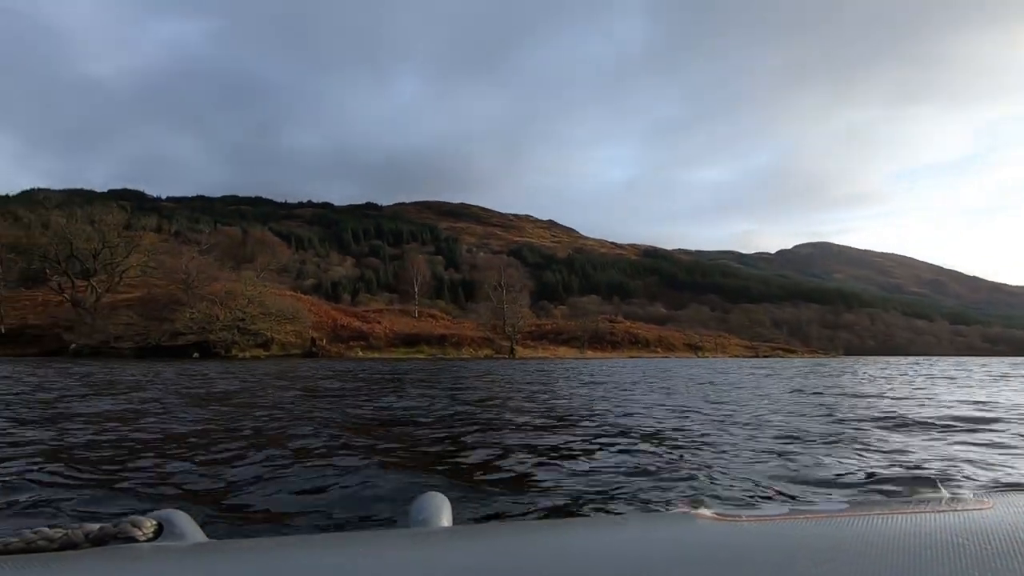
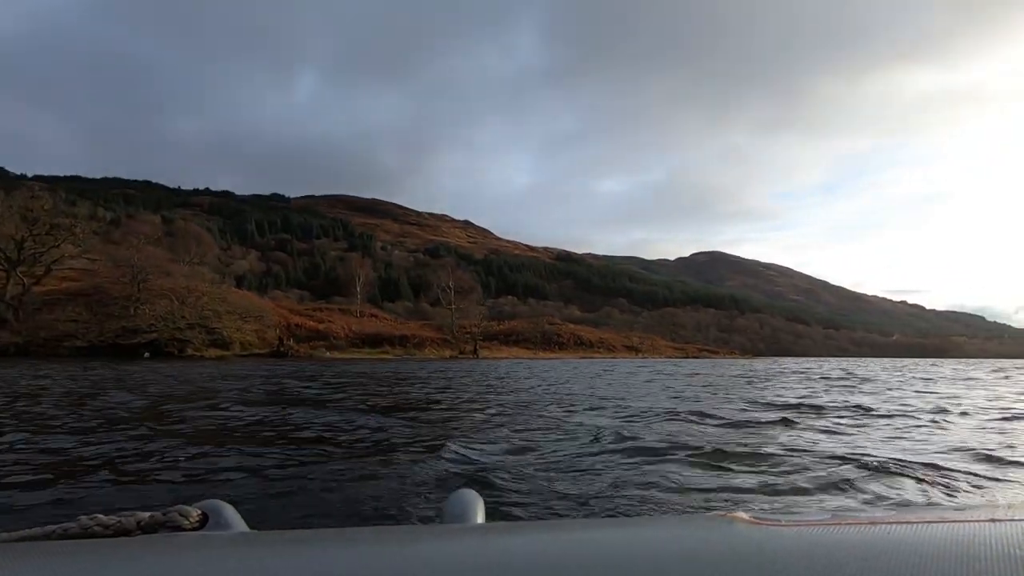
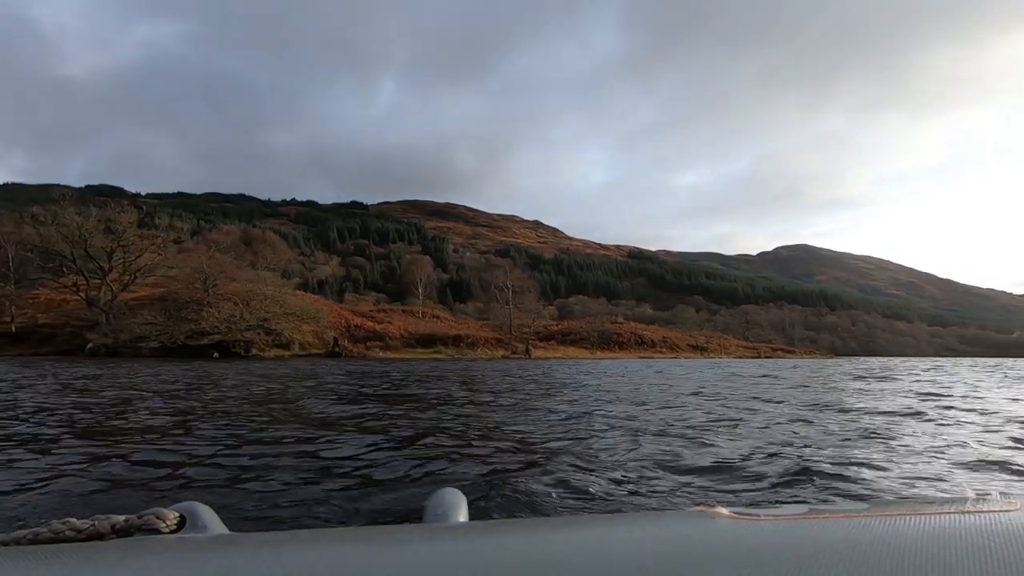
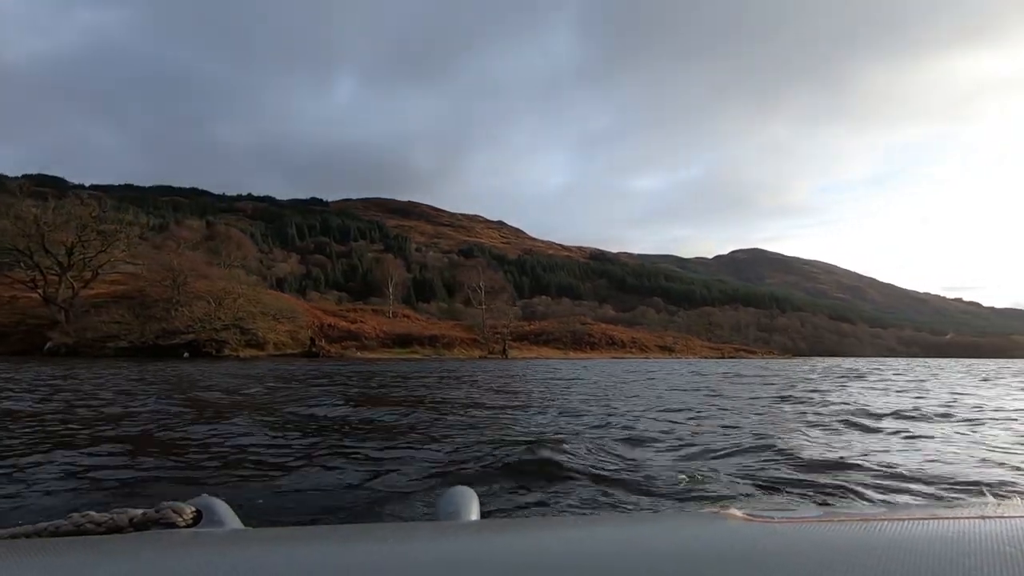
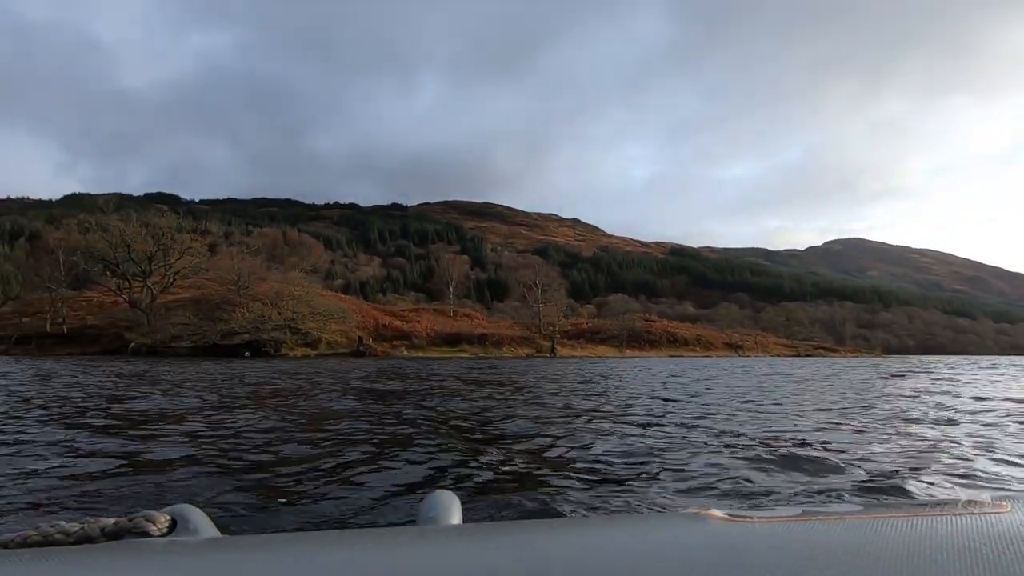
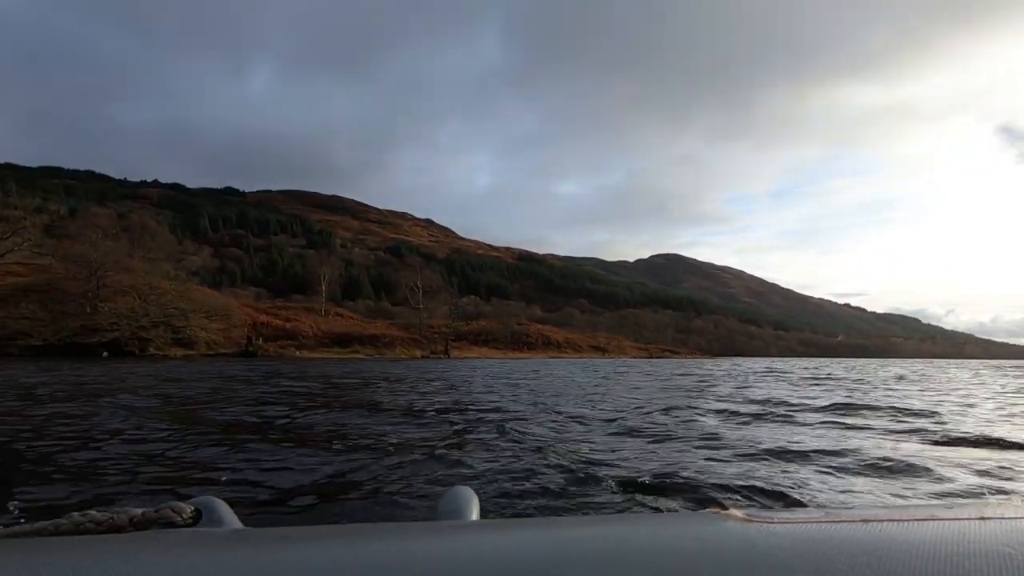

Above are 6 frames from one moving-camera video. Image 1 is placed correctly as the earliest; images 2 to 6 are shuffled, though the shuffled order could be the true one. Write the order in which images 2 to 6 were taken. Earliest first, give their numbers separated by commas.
5, 3, 4, 2, 6
